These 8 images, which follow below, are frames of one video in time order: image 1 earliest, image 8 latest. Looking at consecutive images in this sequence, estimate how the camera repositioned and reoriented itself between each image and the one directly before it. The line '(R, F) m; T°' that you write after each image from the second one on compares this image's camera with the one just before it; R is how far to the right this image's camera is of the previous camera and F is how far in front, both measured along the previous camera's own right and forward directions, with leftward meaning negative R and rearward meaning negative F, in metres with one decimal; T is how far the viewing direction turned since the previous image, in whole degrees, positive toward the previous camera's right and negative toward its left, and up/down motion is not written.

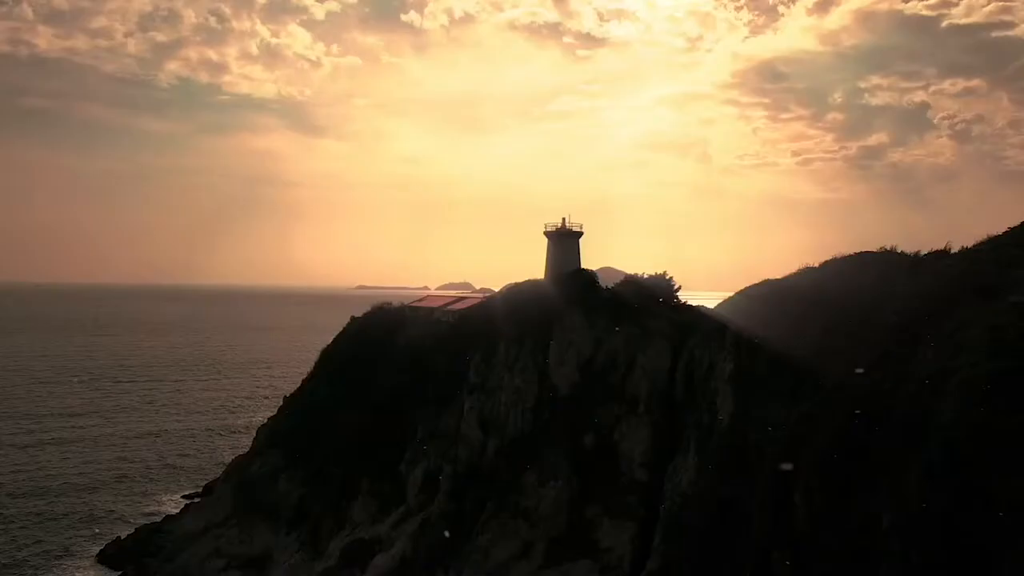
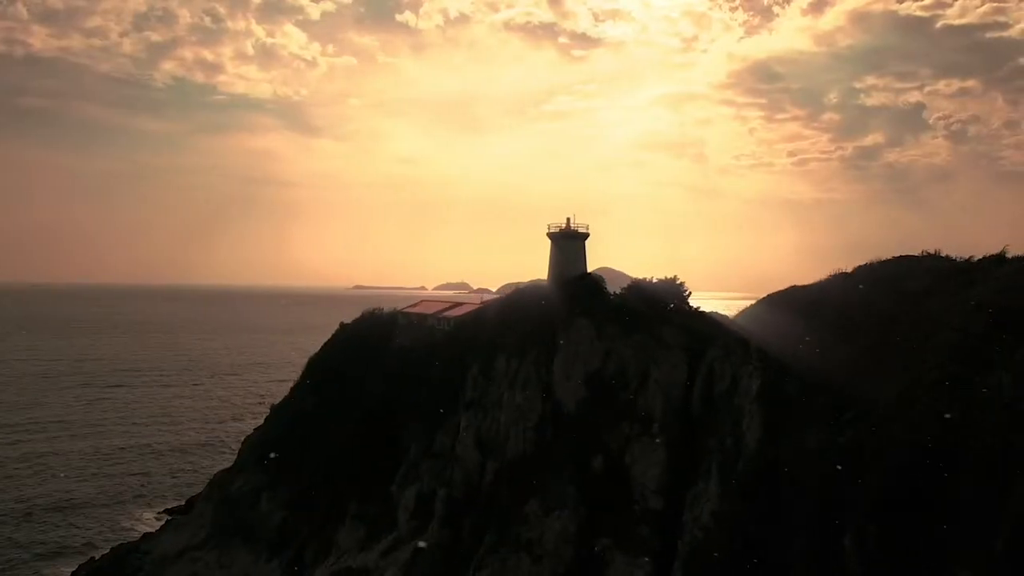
(-0.6, +1.5) m; 0°
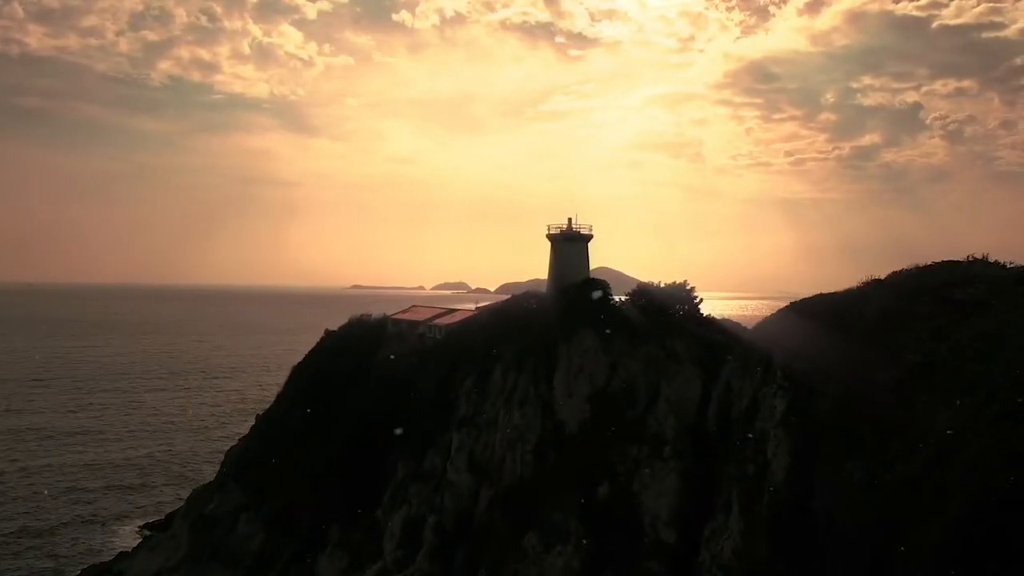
(-0.4, +1.9) m; 0°
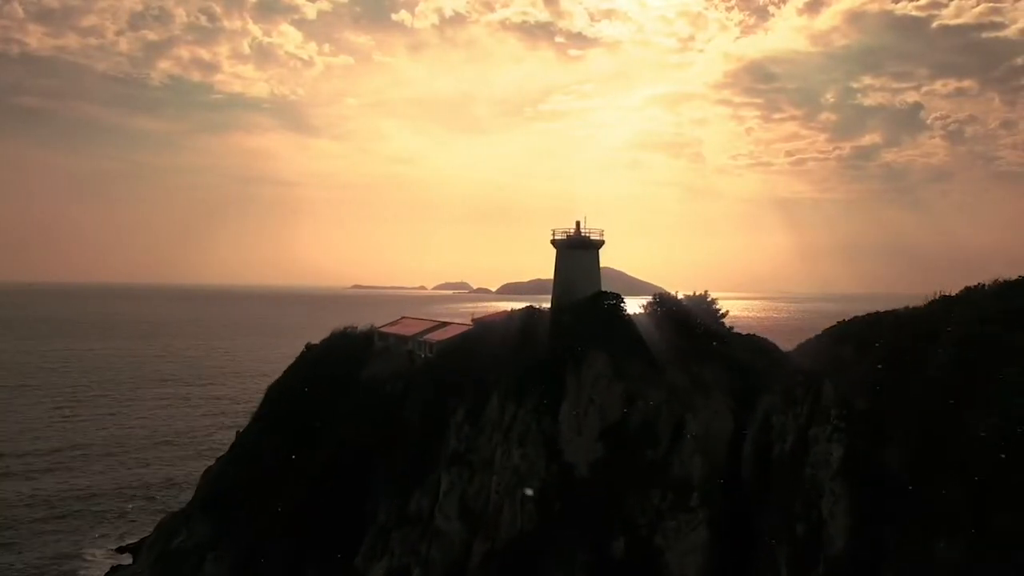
(-0.8, +0.7) m; 0°
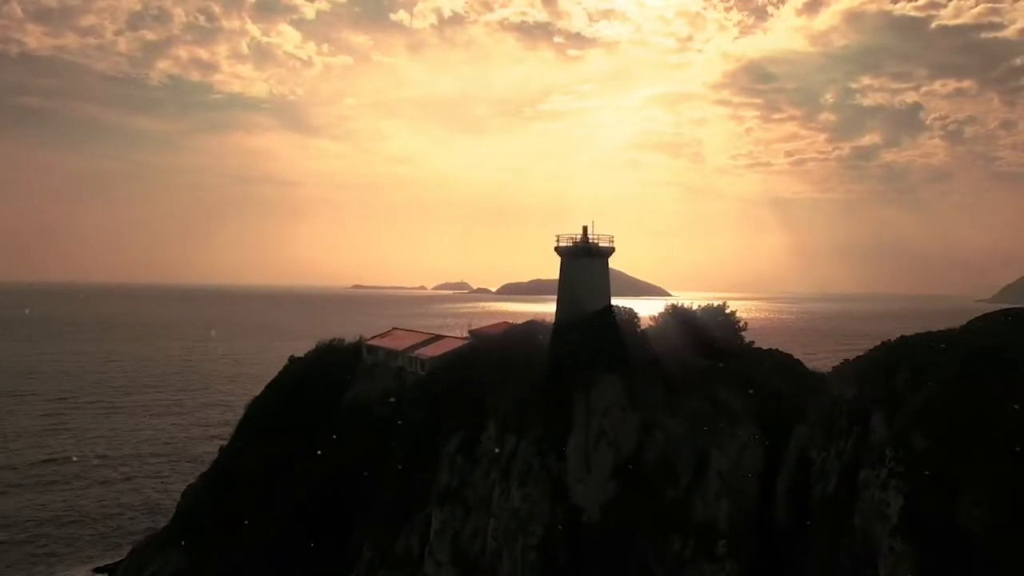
(-0.8, +0.6) m; 0°
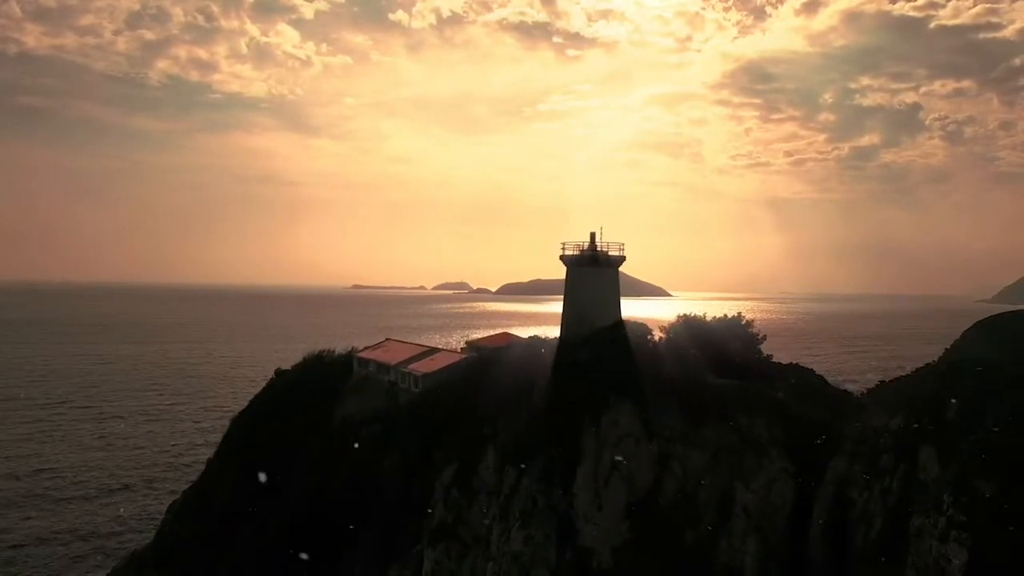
(-0.5, +0.7) m; 0°
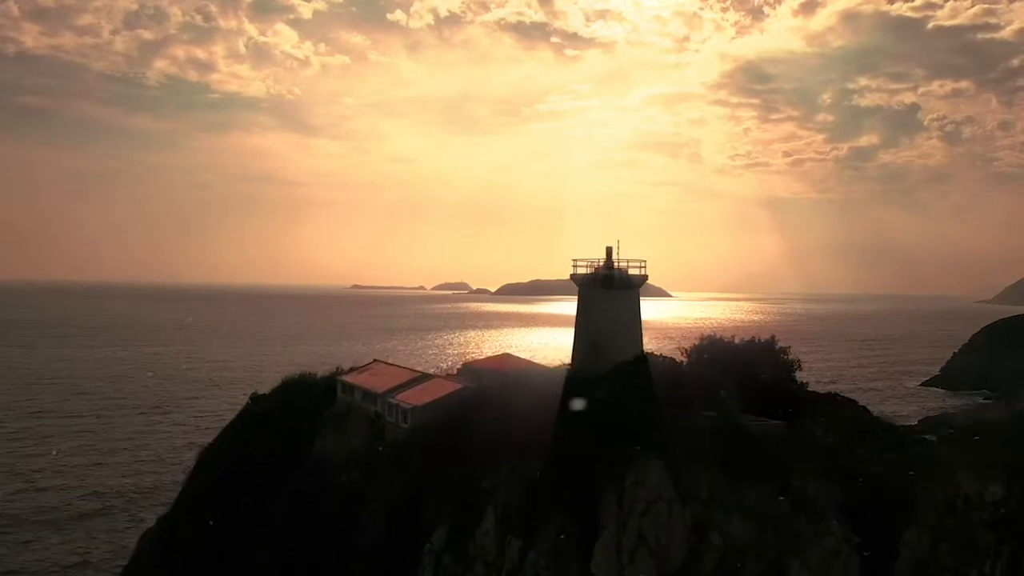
(-1.1, +0.5) m; 0°
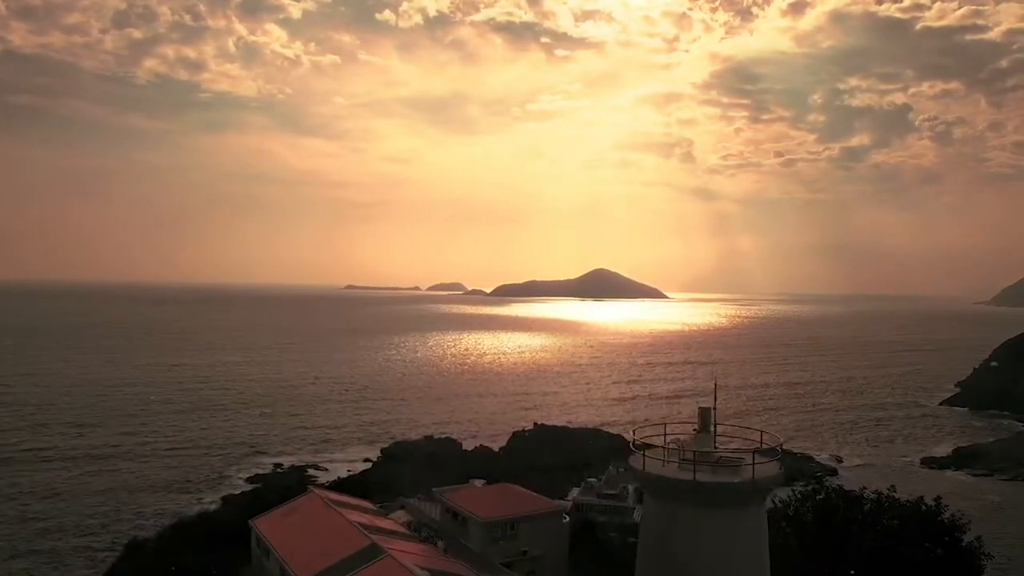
(-2.2, +3.7) m; +1°
